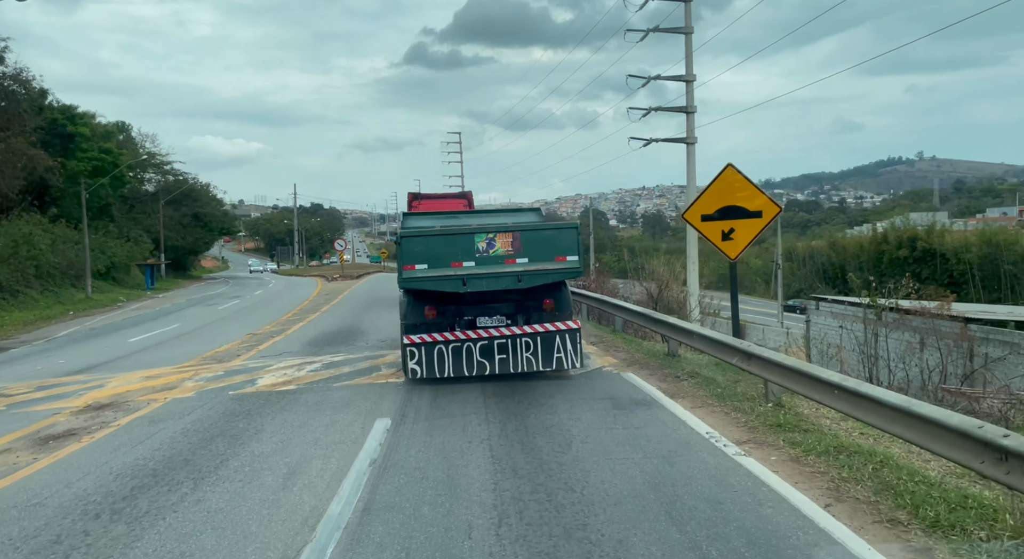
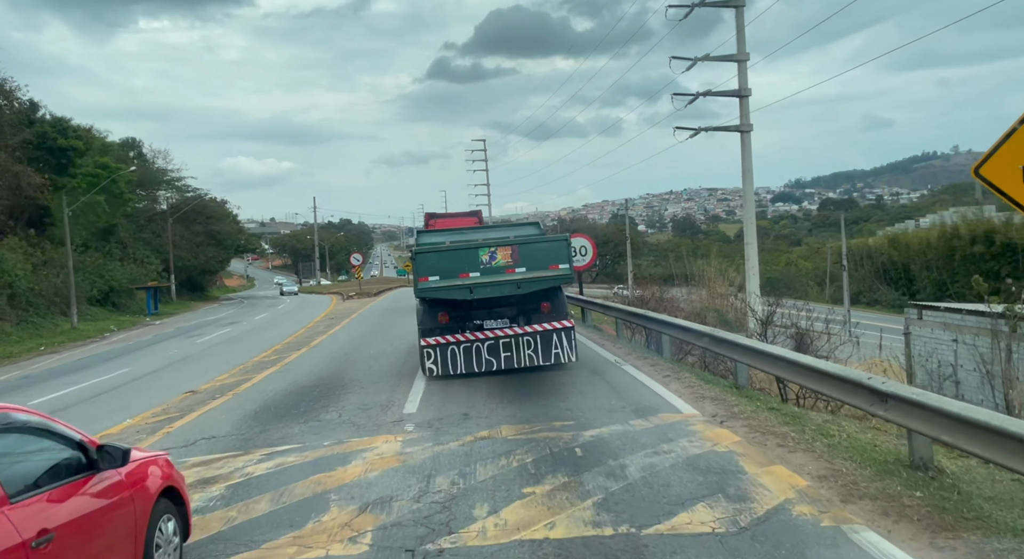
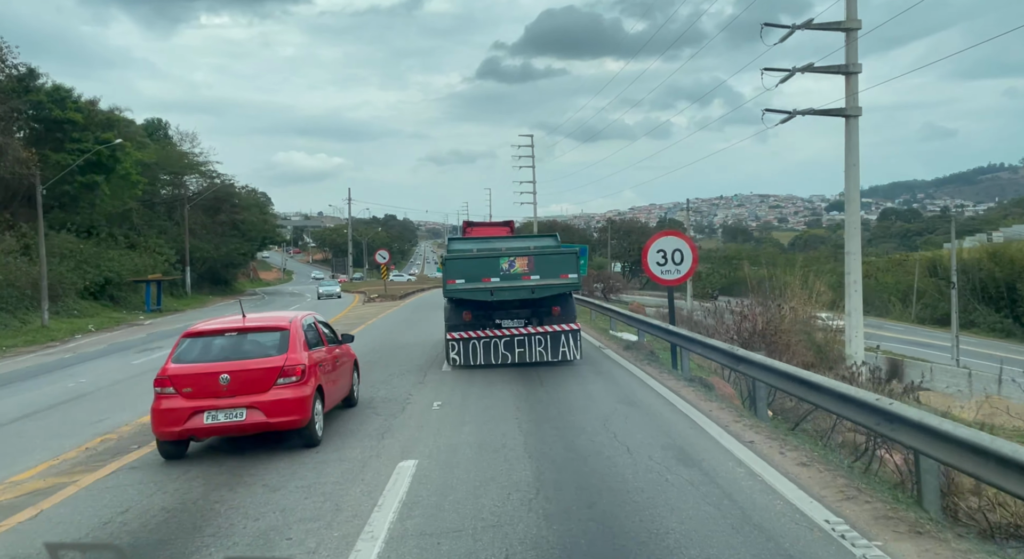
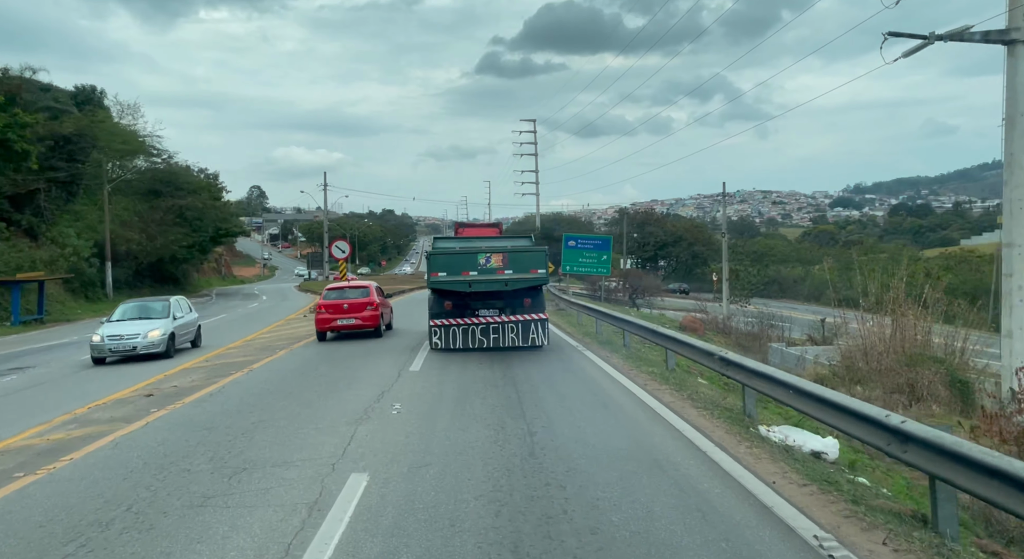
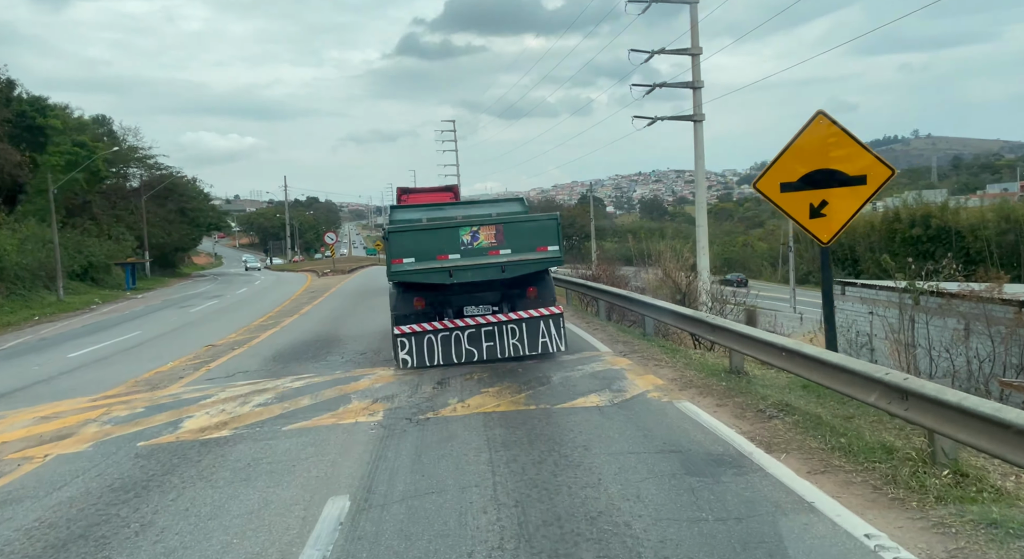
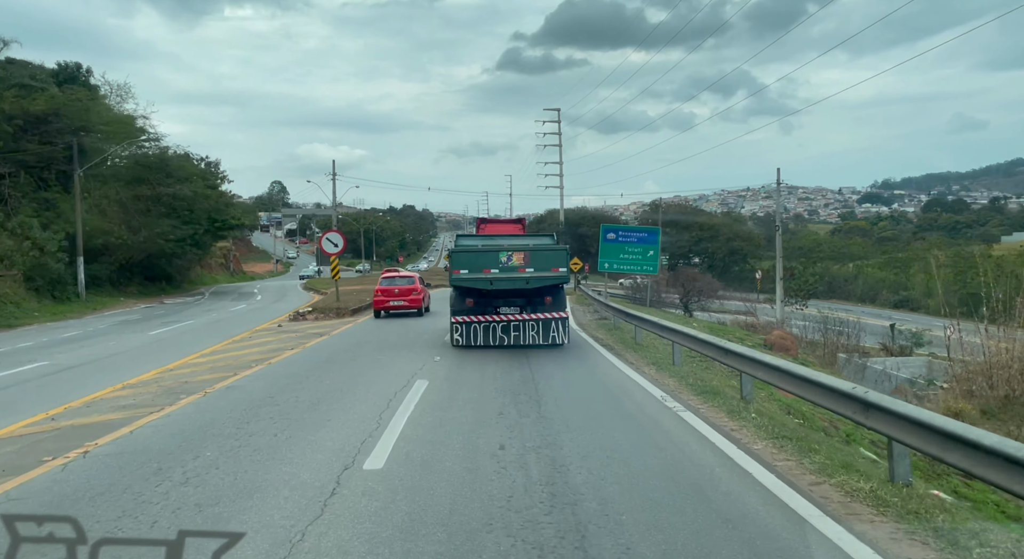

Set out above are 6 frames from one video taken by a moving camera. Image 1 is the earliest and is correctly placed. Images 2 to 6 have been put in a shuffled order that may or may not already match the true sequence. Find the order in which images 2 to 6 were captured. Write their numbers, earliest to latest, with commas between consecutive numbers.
5, 2, 3, 4, 6
